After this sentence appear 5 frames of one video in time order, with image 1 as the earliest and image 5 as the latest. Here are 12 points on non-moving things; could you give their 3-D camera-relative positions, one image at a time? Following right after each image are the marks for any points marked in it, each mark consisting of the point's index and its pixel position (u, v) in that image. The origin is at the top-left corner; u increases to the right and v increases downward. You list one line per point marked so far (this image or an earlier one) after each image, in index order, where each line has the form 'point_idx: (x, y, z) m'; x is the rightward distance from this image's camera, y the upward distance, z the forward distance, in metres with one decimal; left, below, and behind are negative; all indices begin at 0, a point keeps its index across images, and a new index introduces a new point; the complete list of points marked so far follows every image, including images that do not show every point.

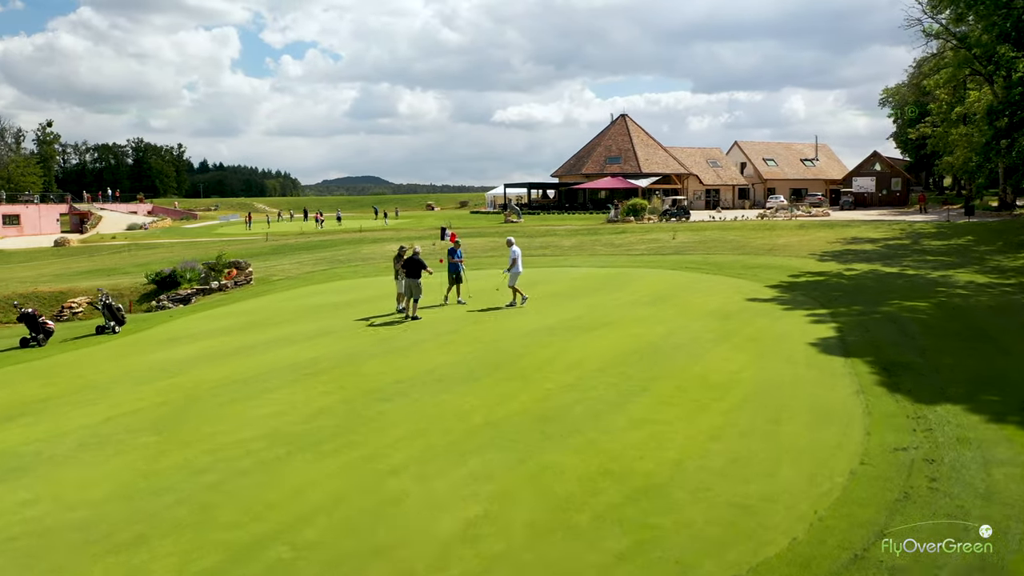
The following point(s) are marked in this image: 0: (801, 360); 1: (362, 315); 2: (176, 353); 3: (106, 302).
0: (+4.2, -1.1, +12.2) m
1: (-3.3, -0.6, +17.6) m
2: (-6.2, -1.2, +15.1) m
3: (-8.6, -0.3, +17.5) m
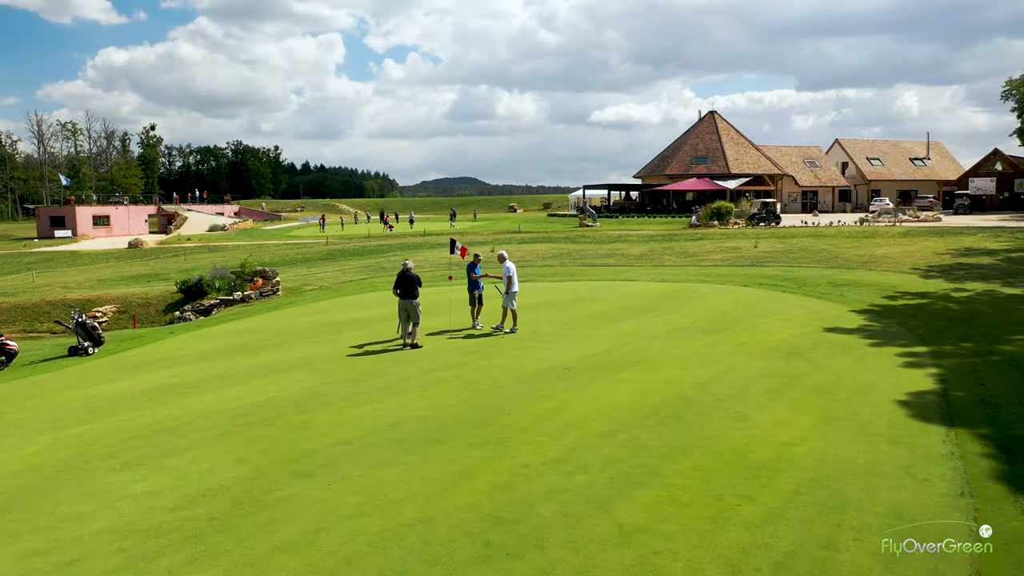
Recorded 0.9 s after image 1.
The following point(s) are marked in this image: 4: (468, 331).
0: (+4.0, -1.6, +8.9) m
1: (-2.9, -1.0, +15.2) m
2: (-6.1, -1.5, +13.0) m
3: (-8.1, -0.6, +15.6) m
4: (-1.1, -0.8, +15.3) m
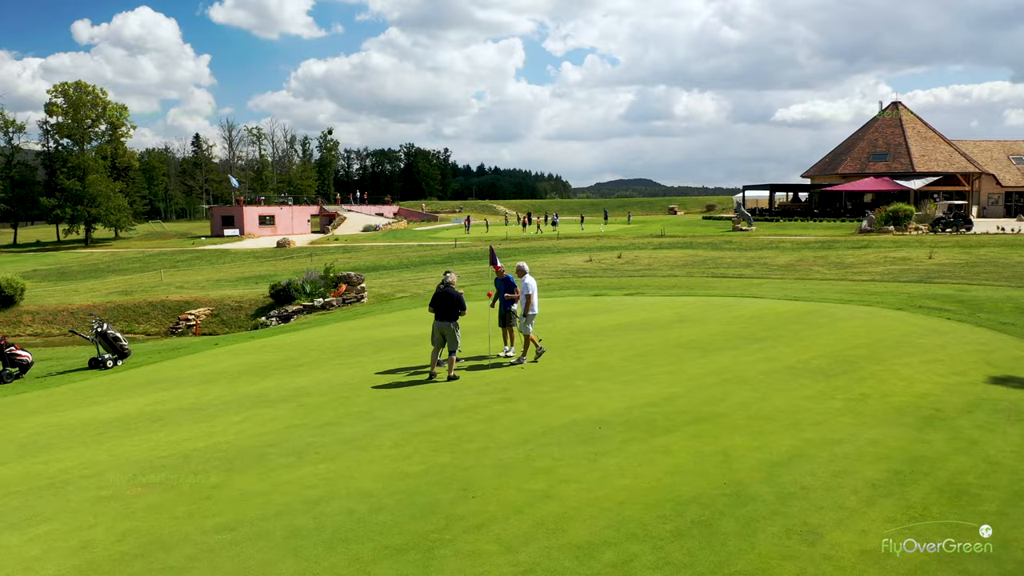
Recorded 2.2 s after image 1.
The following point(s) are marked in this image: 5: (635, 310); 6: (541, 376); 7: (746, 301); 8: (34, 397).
0: (+3.4, -1.9, +5.3) m
1: (-2.0, -1.2, +12.8) m
2: (-5.6, -1.7, +11.3) m
3: (-7.1, -0.7, +14.3) m
4: (-0.3, -1.1, +12.6) m
5: (+2.7, -0.5, +18.5) m
6: (+0.4, -1.3, +11.5) m
7: (+5.4, -0.3, +19.2) m
8: (-7.2, -1.7, +12.5) m
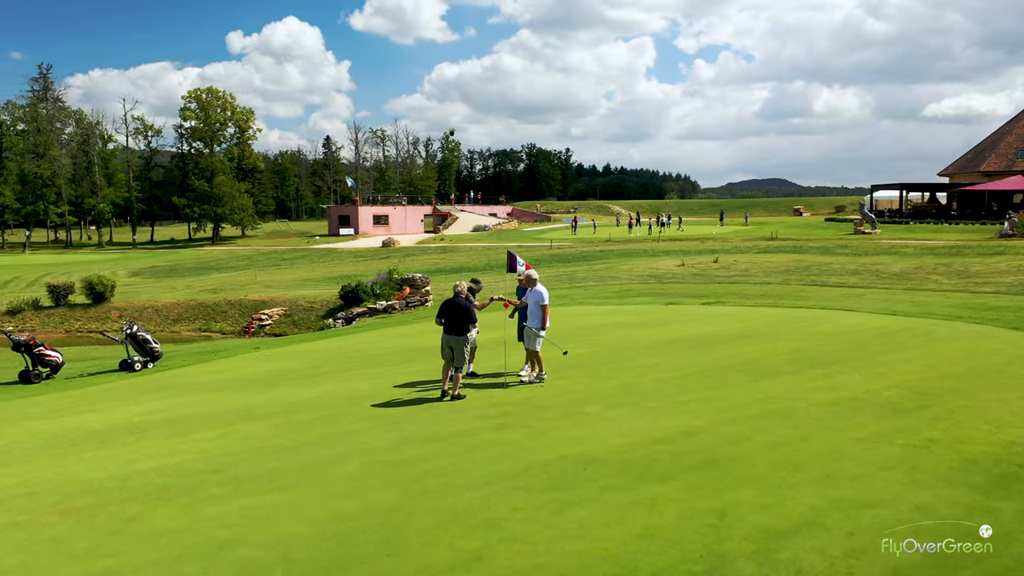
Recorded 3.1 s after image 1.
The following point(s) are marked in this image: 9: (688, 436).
0: (+2.5, -2.1, +3.5) m
1: (-1.7, -1.3, +11.8) m
2: (-5.5, -1.7, +10.9) m
3: (-6.5, -0.8, +14.0) m
4: (0.0, -1.2, +11.3) m
5: (+3.8, -0.7, +16.7) m
6: (+0.5, -1.4, +10.1) m
7: (+6.6, -0.5, +17.0) m
8: (-6.9, -1.7, +12.3) m
9: (+1.8, -1.5, +8.6) m
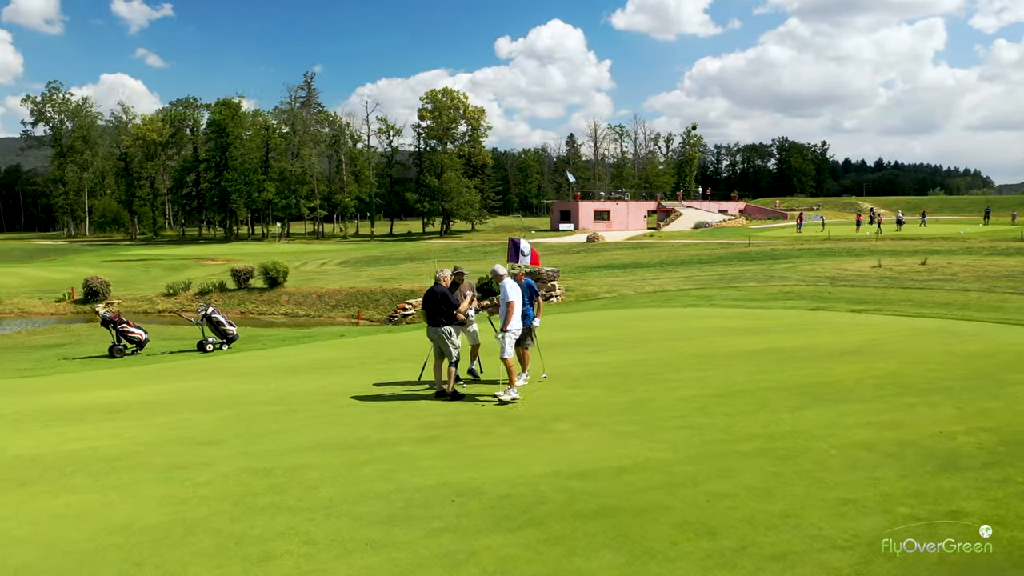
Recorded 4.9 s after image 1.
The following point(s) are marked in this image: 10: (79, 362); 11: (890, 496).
0: (+0.1, -2.1, +1.7) m
1: (-1.5, -1.2, +10.8) m
2: (-5.3, -1.4, +11.1) m
3: (-5.3, -0.5, +14.4) m
4: (0.0, -1.1, +9.9) m
5: (+5.3, -0.7, +13.9) m
6: (+0.2, -1.3, +8.6) m
7: (+8.1, -0.7, +13.3) m
8: (-6.2, -1.3, +12.9) m
9: (+0.9, -1.5, +6.7) m
10: (-7.3, -1.3, +14.0) m
11: (+2.8, -1.5, +6.0) m
